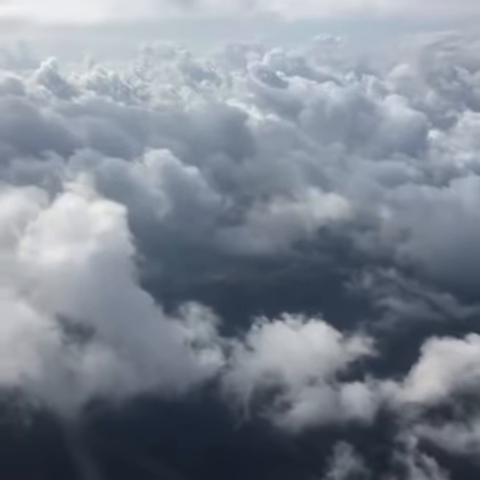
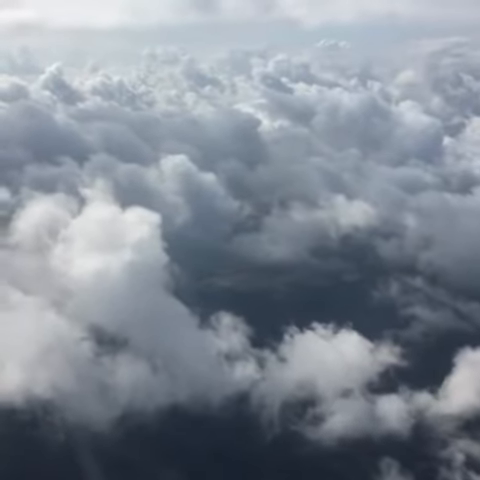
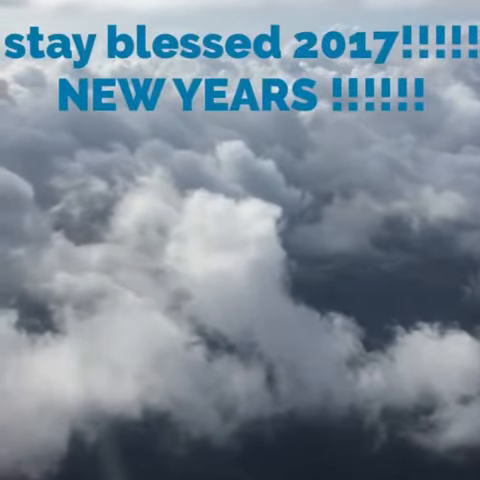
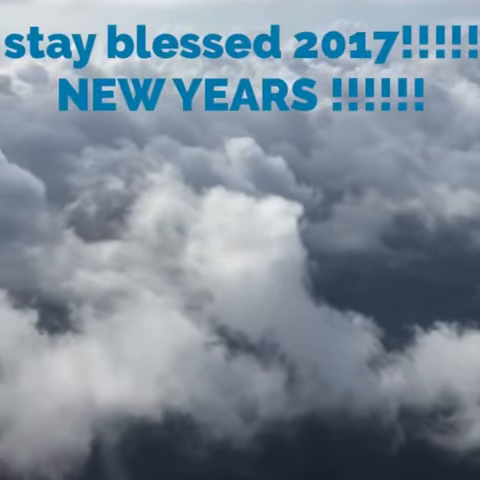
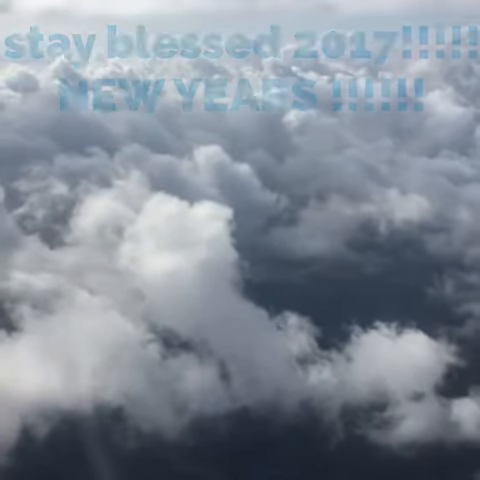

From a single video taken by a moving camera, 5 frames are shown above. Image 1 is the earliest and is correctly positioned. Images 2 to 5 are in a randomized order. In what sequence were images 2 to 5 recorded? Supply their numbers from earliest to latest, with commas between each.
2, 5, 3, 4
